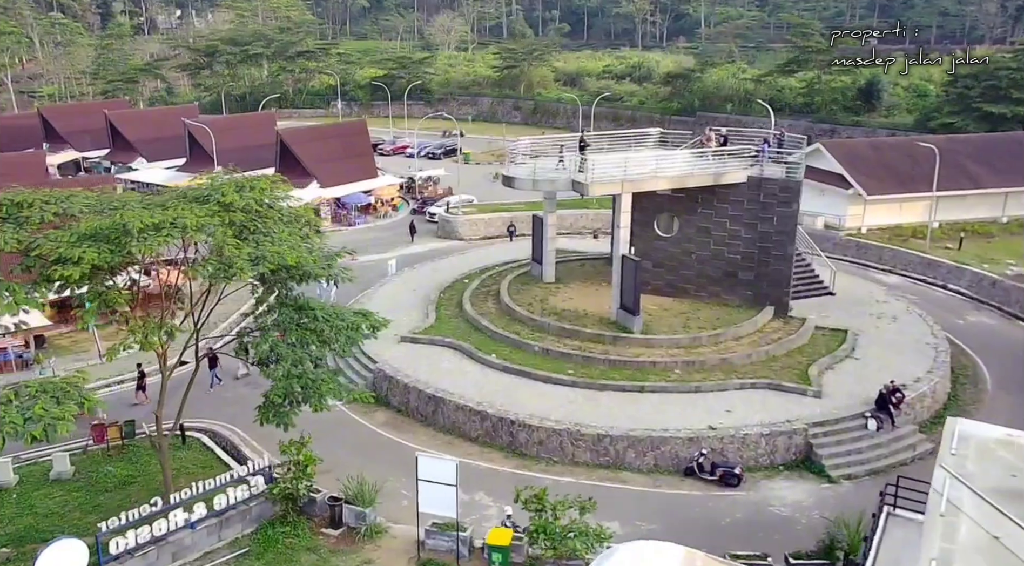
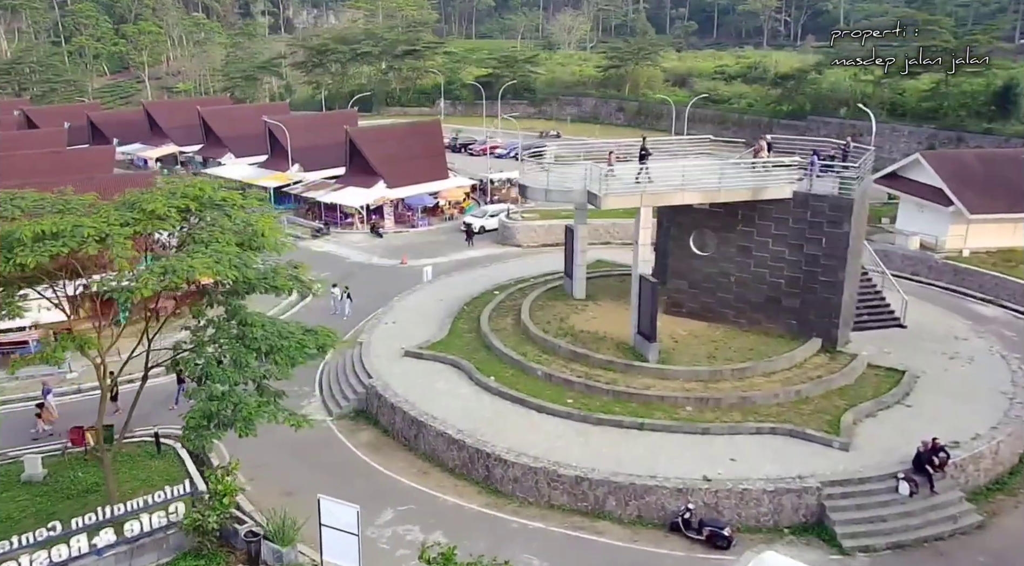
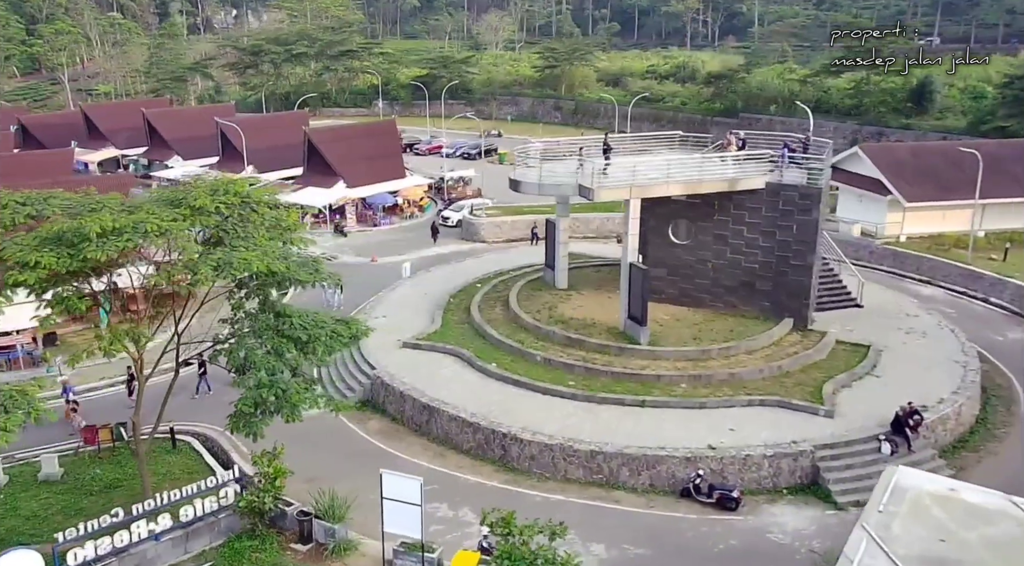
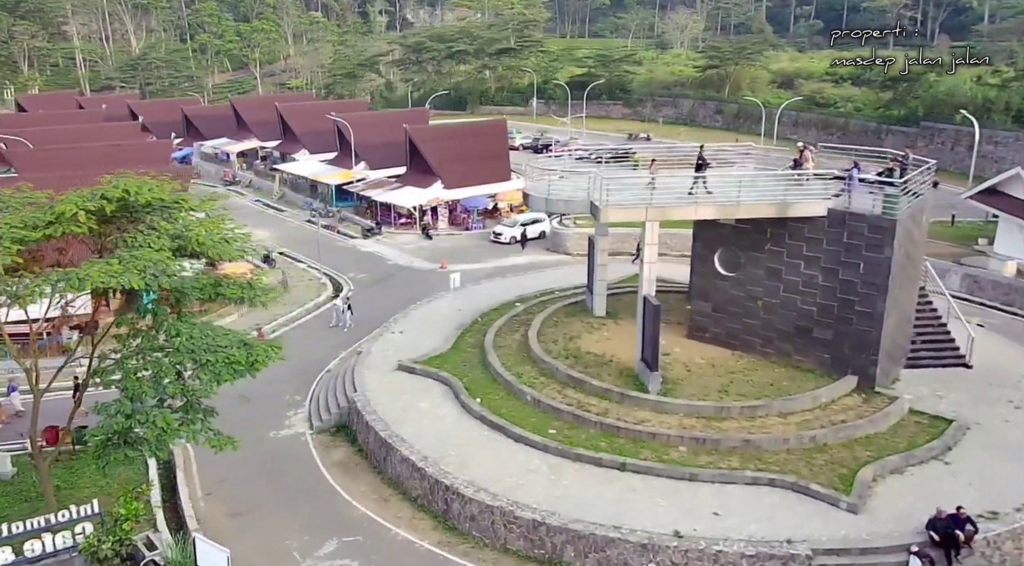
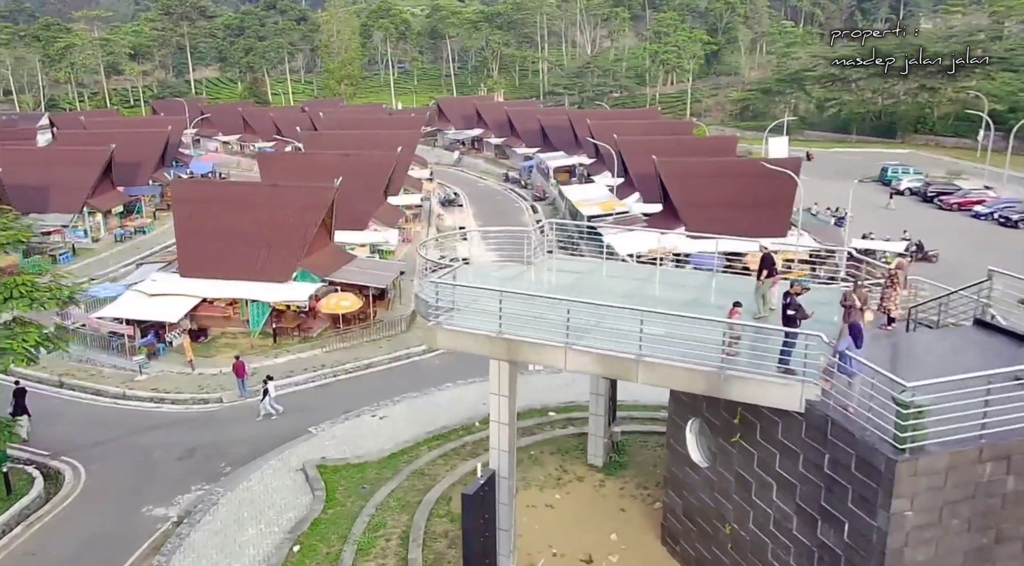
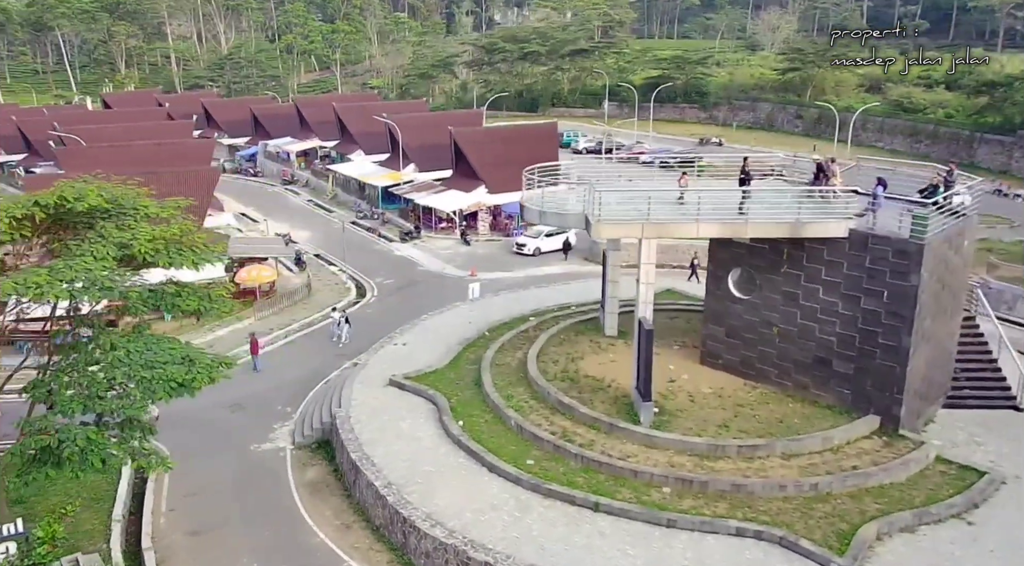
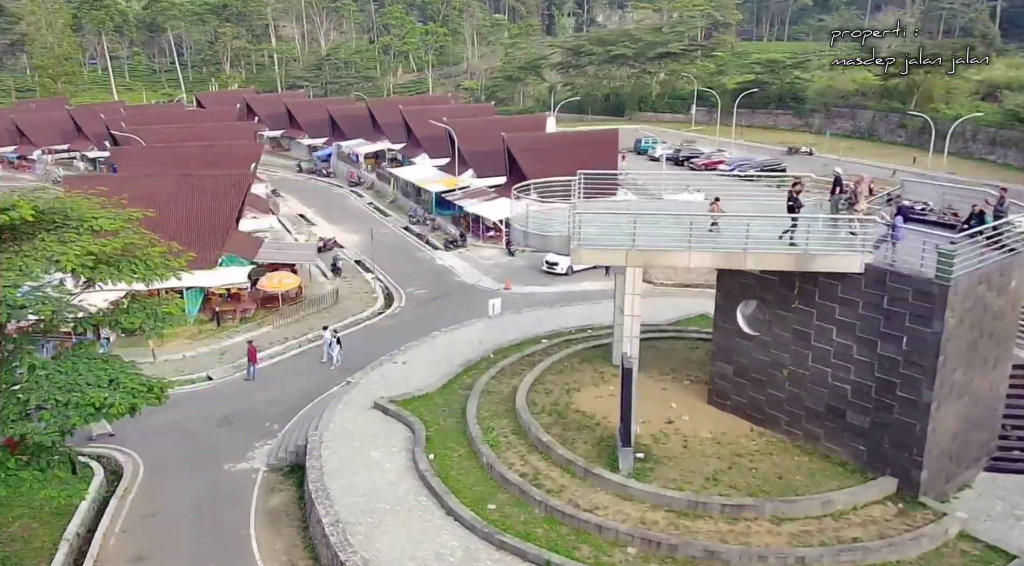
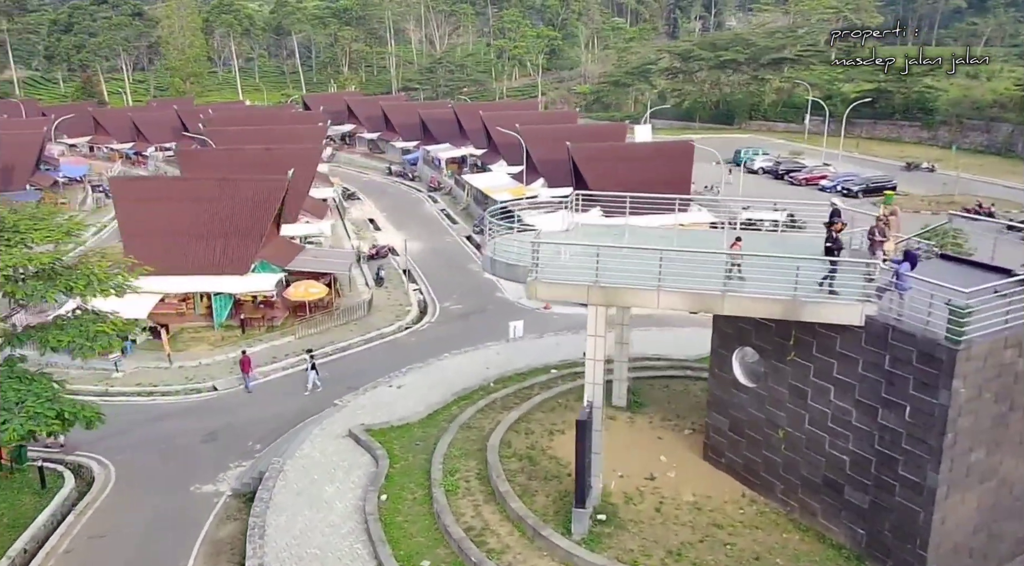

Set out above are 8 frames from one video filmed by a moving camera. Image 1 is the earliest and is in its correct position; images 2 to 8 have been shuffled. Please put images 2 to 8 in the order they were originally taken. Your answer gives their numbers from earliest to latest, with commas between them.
3, 2, 4, 6, 7, 8, 5
